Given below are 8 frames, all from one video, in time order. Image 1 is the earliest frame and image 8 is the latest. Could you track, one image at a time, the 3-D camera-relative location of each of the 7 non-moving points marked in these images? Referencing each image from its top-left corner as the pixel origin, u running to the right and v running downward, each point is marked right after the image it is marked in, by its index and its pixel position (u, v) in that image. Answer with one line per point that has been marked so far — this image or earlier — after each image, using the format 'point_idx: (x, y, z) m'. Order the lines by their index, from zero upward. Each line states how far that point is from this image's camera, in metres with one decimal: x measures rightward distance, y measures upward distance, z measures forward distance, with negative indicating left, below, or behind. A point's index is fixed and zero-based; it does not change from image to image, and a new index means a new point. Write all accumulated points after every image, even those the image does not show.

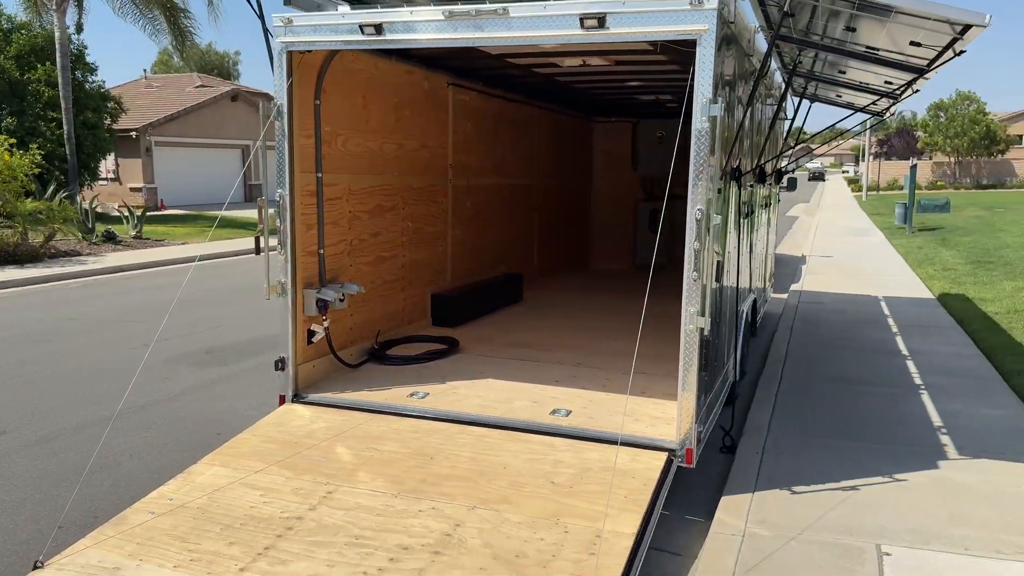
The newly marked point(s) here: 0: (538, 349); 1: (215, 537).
0: (+0.2, -0.5, +5.7) m
1: (-1.2, -1.0, +3.1) m
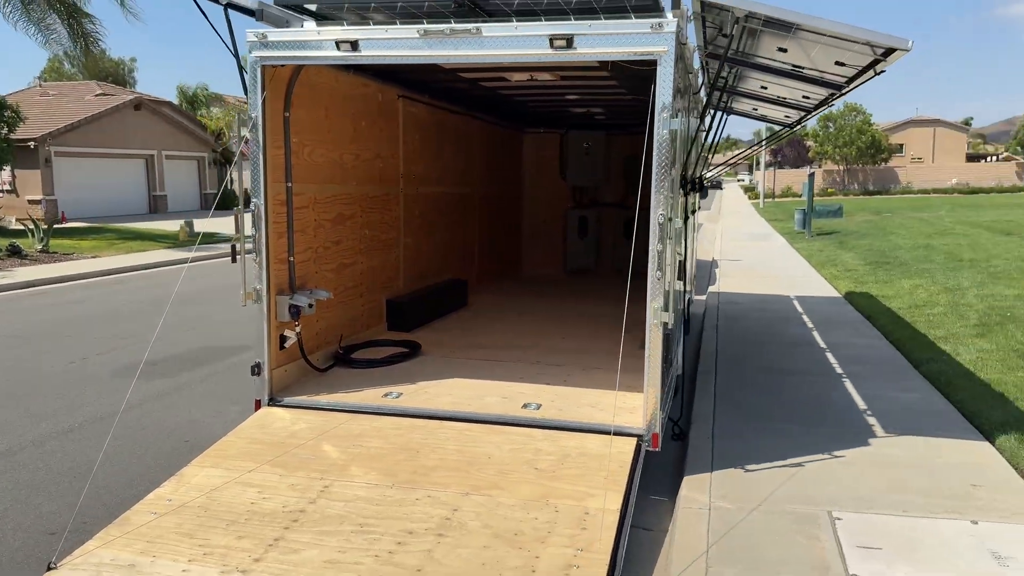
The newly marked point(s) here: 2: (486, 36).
0: (-0.1, -0.5, +5.9) m
1: (-1.3, -1.1, +3.2) m
2: (-0.1, +1.4, +4.0) m
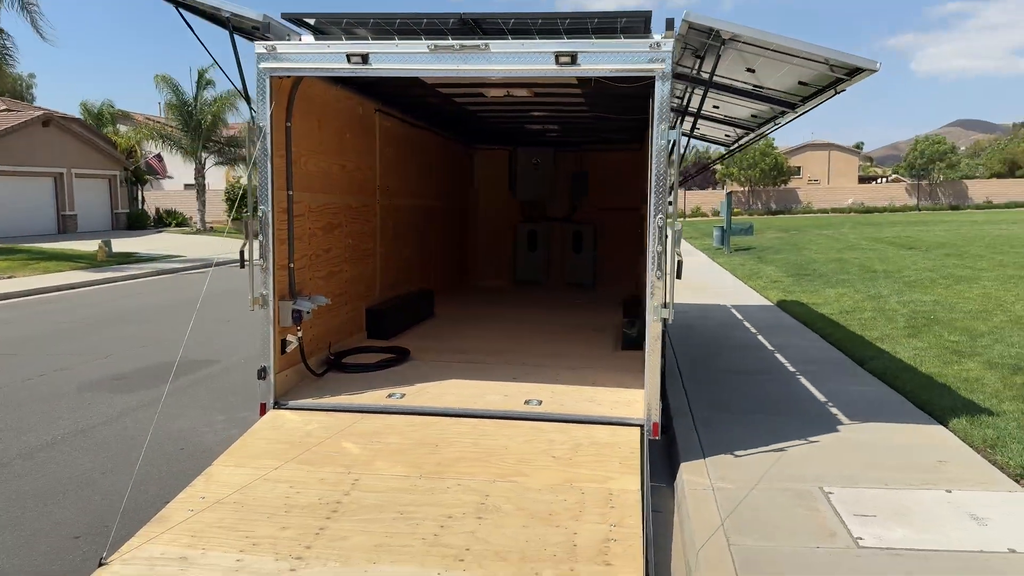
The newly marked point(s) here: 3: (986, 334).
0: (-0.3, -0.6, +6.1) m
1: (-1.1, -1.1, +3.3) m
2: (-0.1, +1.4, +4.3) m
3: (+5.3, -0.5, +8.1) m
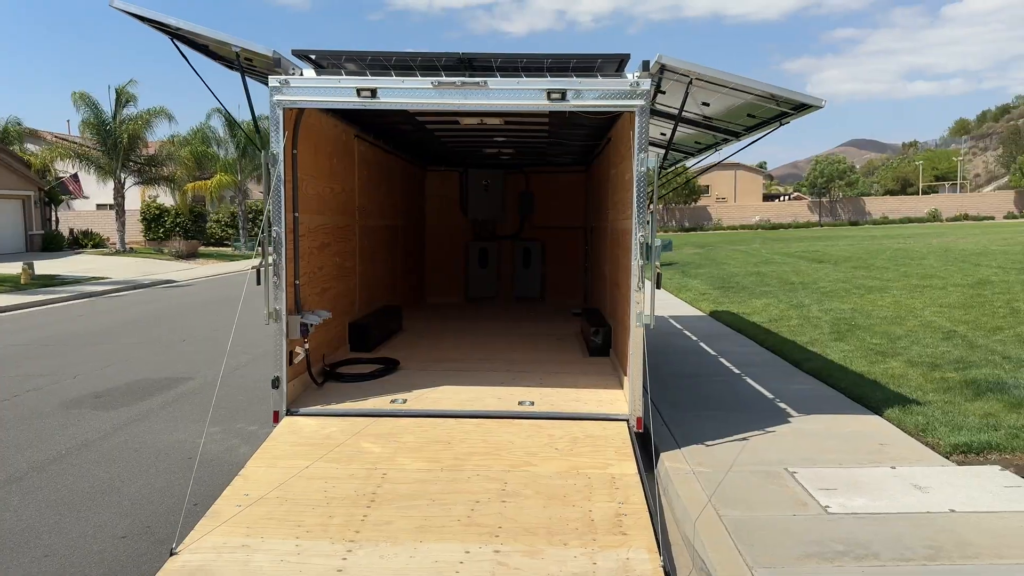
0: (-0.4, -0.7, +6.5) m
1: (-1.0, -1.1, +3.6) m
2: (-0.1, +1.3, +4.8) m
3: (+4.9, -0.6, +9.1) m
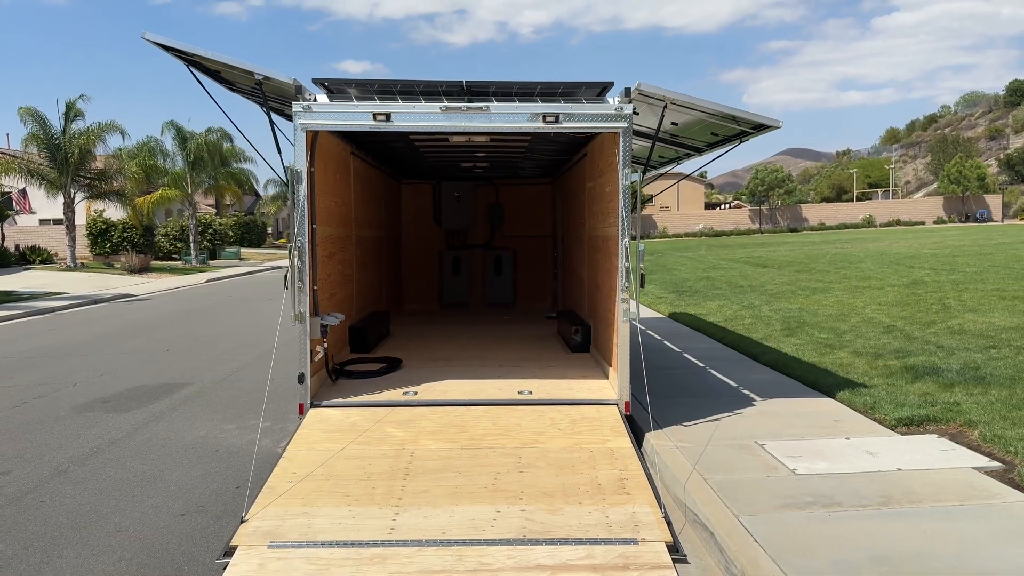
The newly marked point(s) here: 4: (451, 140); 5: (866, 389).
0: (-0.5, -0.7, +7.1) m
1: (-0.9, -1.1, +4.1) m
2: (-0.1, +1.3, +5.4) m
3: (+4.6, -0.6, +10.0) m
4: (-0.6, +1.6, +7.6) m
5: (+3.2, -0.9, +6.5) m
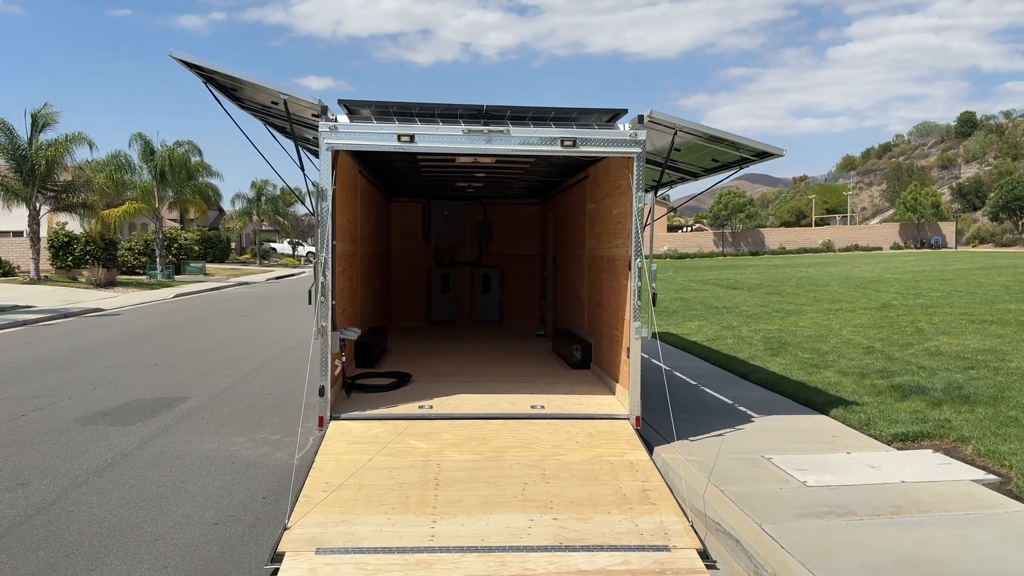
0: (-0.5, -0.9, +7.2) m
1: (-0.7, -1.2, +4.2) m
2: (0.0, +1.2, +5.5) m
3: (+4.5, -0.9, +10.3) m
4: (-0.6, +1.4, +7.8) m
5: (+3.3, -1.1, +6.8) m
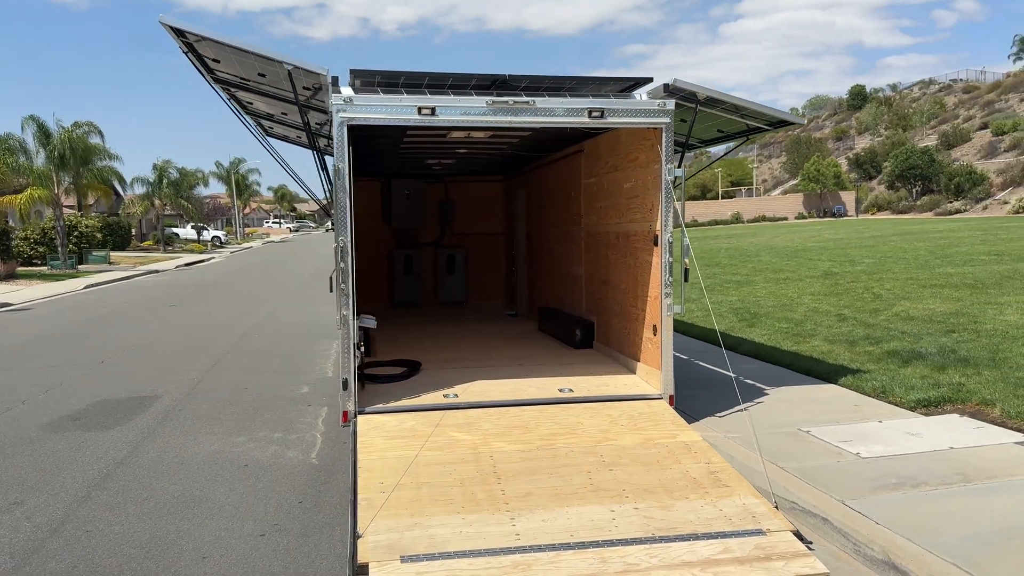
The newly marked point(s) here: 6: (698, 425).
0: (-0.4, -0.7, +6.9) m
1: (-0.3, -1.1, +3.9) m
2: (+0.2, +1.3, +5.2) m
3: (+4.2, -0.5, +10.5) m
4: (-0.6, +1.6, +7.4) m
5: (+3.4, -0.8, +6.9) m
6: (+1.4, -1.1, +5.7) m
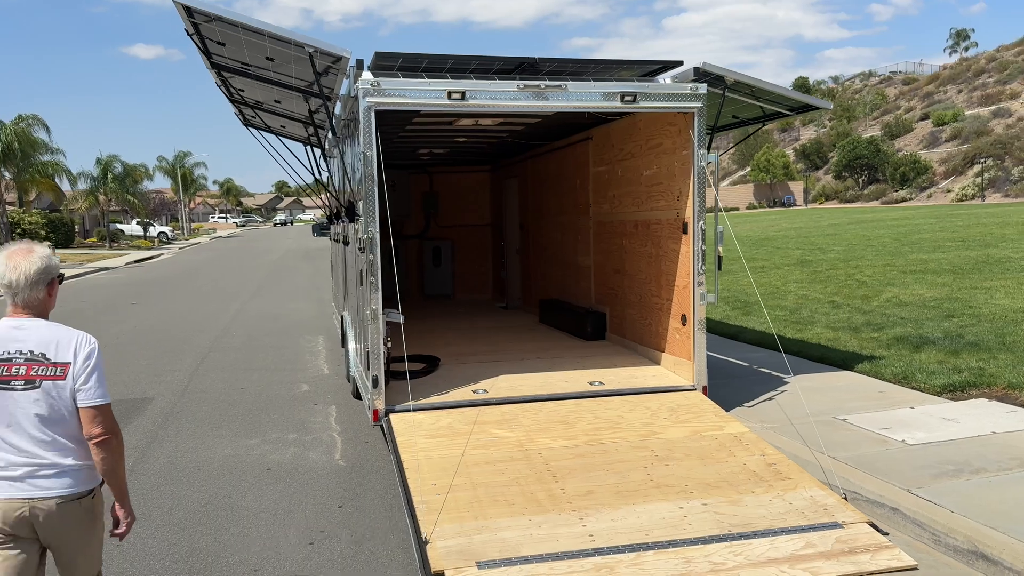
0: (-0.3, -0.6, +6.7) m
1: (0.0, -1.1, +3.7) m
2: (+0.4, +1.4, +5.1) m
3: (+4.2, -0.3, +10.6) m
4: (-0.6, +1.7, +7.1) m
5: (+3.5, -0.7, +6.9) m
6: (+1.7, -1.0, +5.6) m
